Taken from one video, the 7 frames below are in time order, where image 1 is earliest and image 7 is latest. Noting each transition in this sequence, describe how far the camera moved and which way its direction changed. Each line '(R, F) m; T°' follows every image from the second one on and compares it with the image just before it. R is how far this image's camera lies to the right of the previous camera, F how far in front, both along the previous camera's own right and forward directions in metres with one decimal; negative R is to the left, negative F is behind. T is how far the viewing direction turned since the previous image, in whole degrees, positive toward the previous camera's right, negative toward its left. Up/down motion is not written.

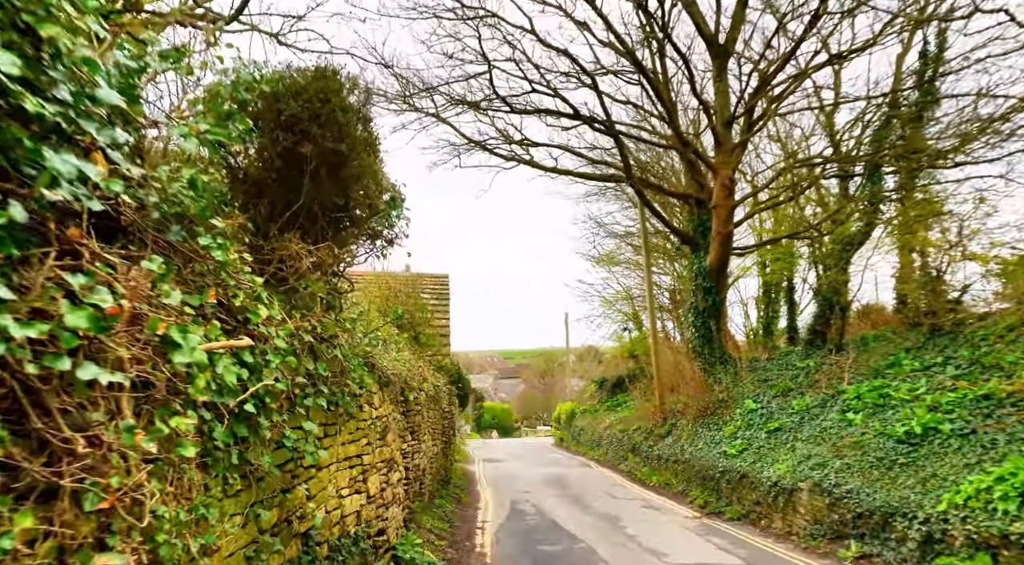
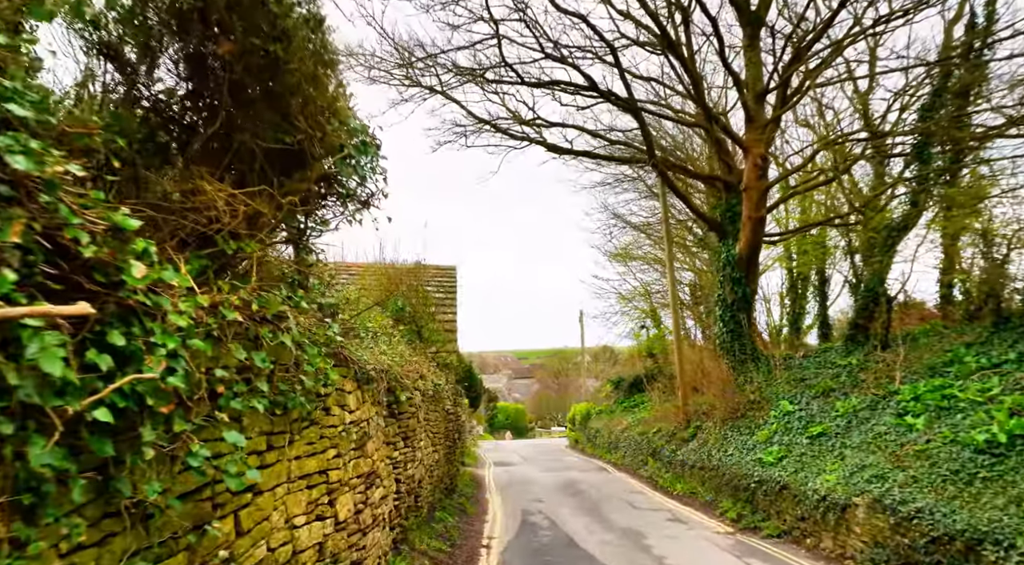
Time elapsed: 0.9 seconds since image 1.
(+0.1, +1.3) m; -1°
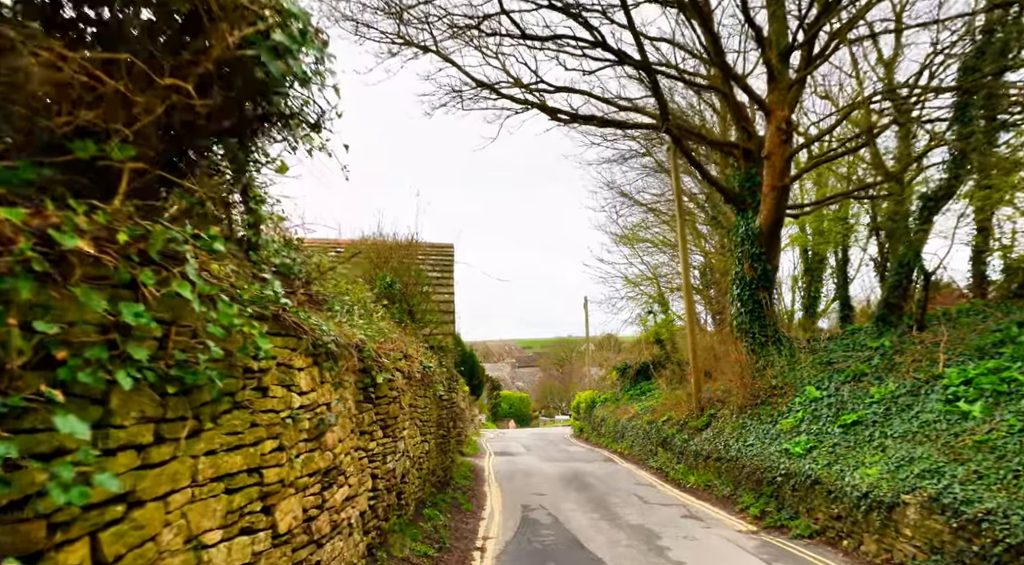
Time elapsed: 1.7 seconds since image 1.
(+0.1, +1.1) m; 0°
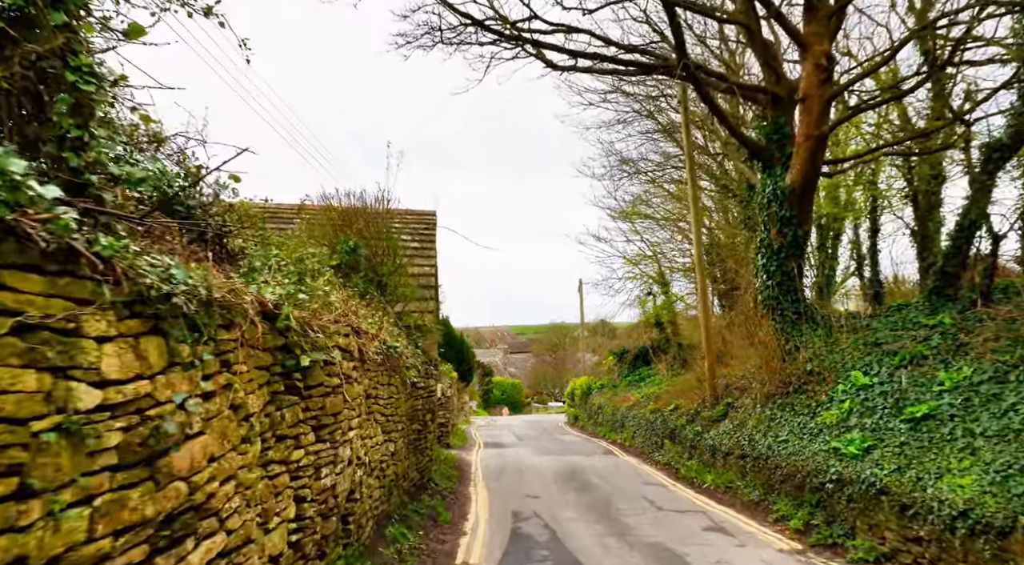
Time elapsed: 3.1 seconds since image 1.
(+0.1, +1.9) m; +1°
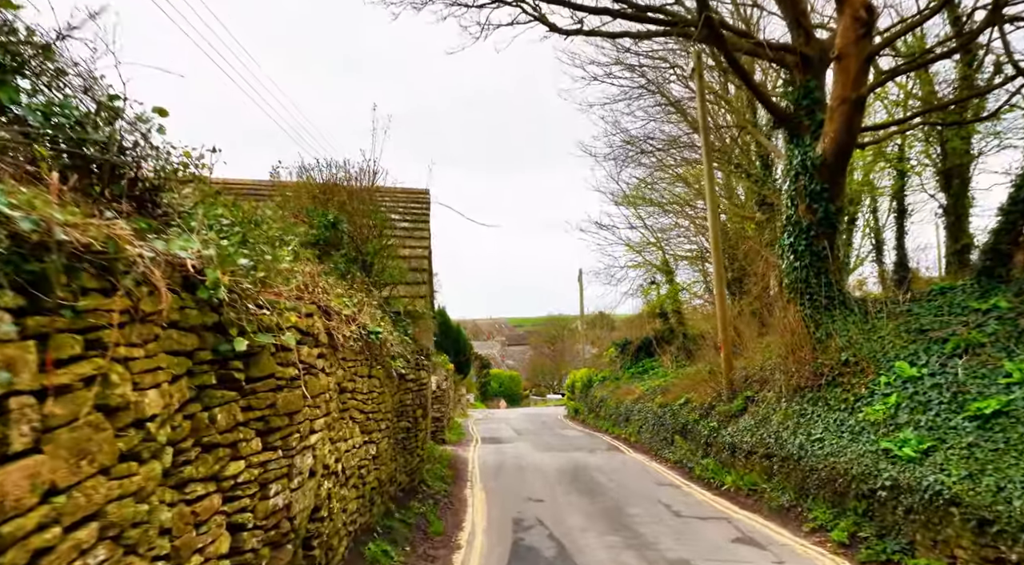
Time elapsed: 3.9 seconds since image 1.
(0.0, +1.1) m; 0°
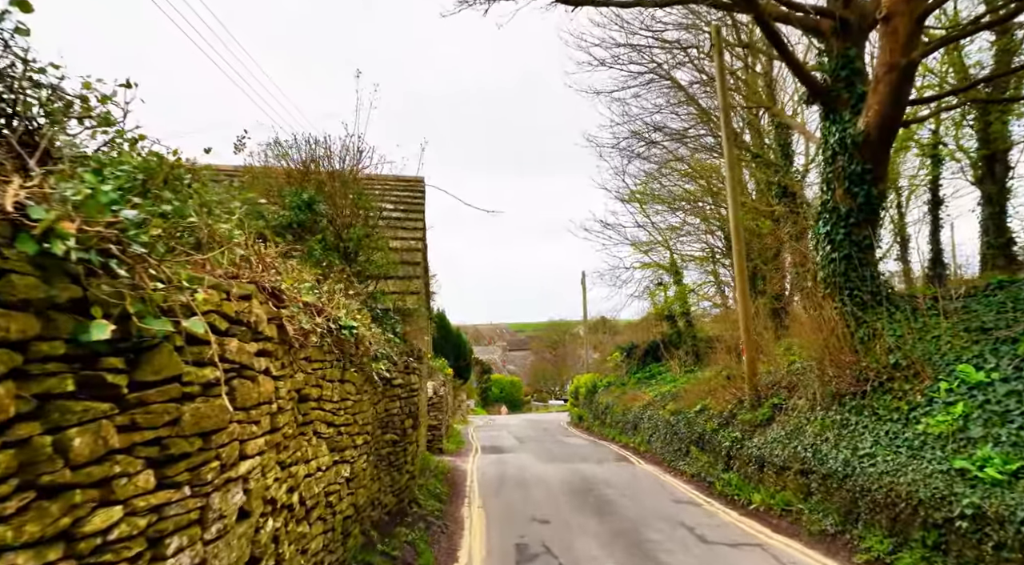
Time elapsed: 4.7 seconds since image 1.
(0.0, +1.2) m; 0°
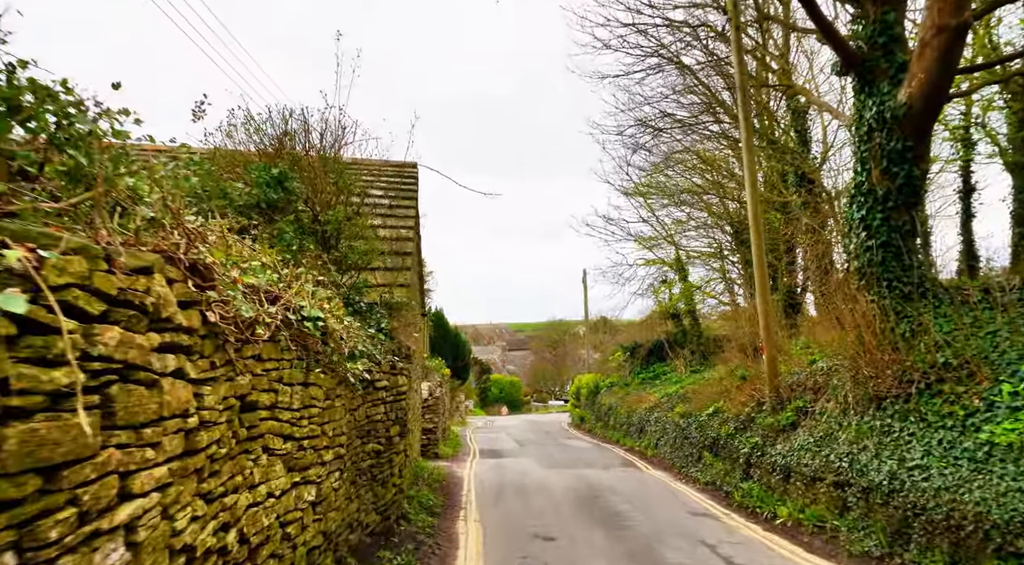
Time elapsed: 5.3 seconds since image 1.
(0.0, +0.9) m; 0°
